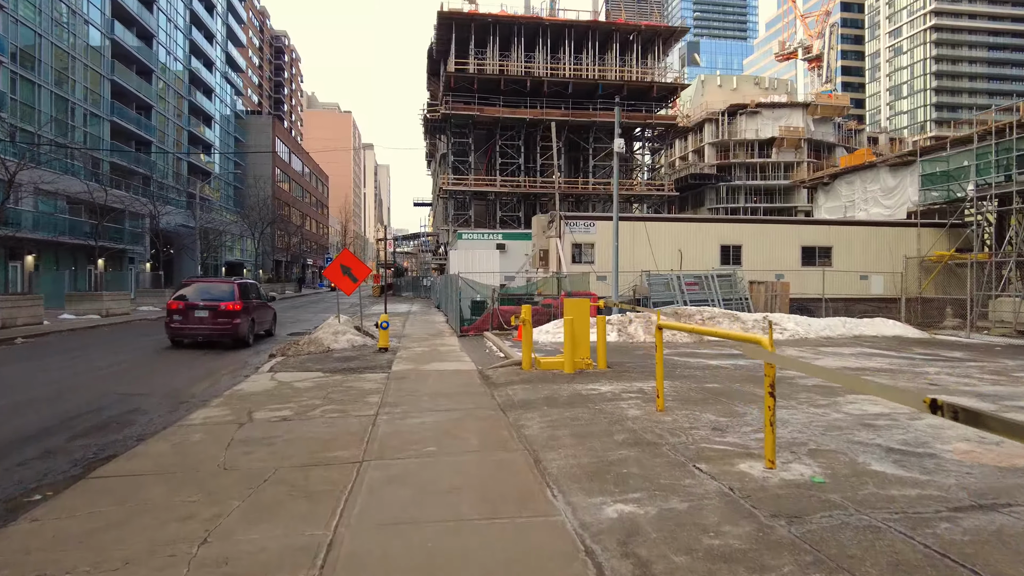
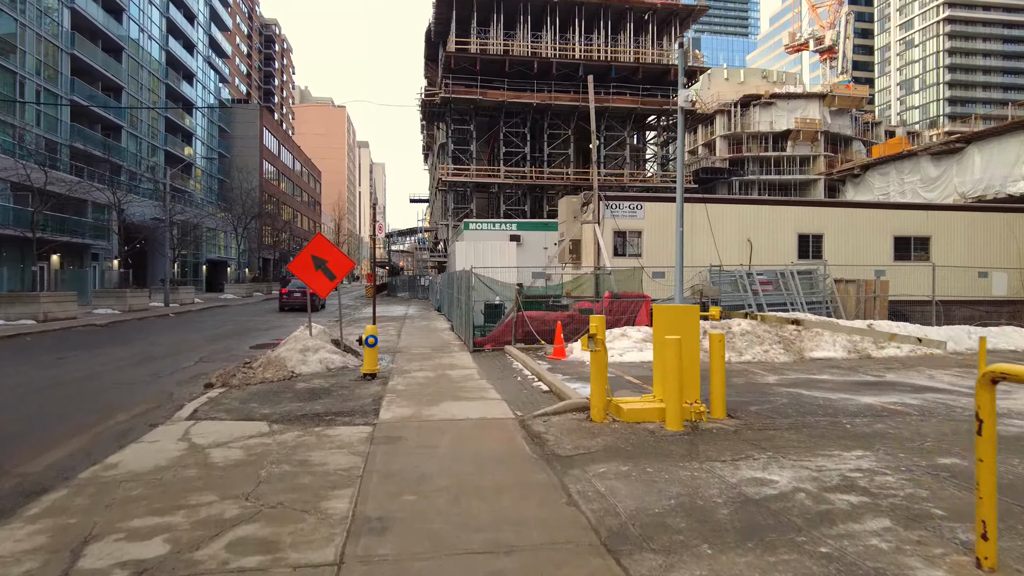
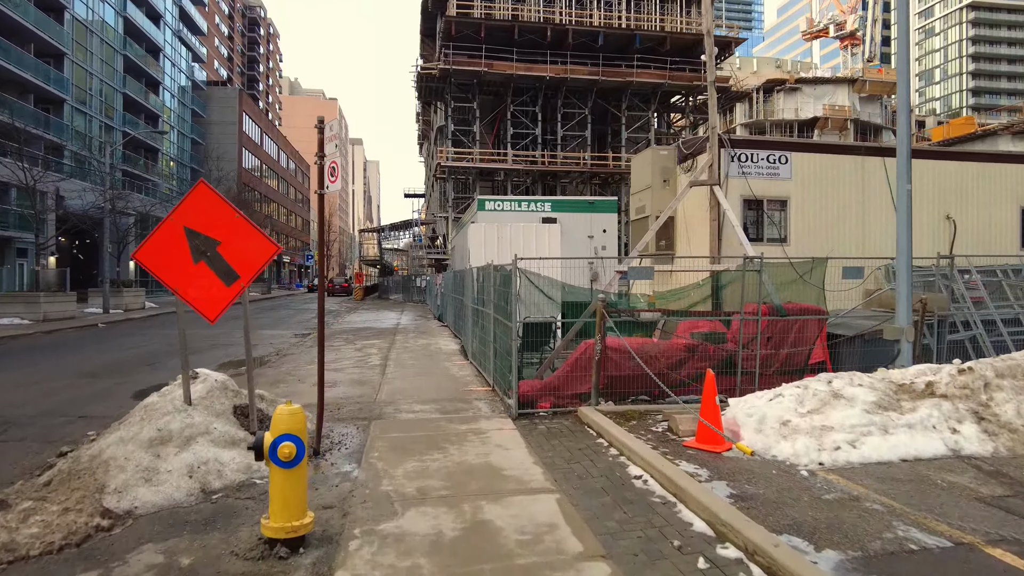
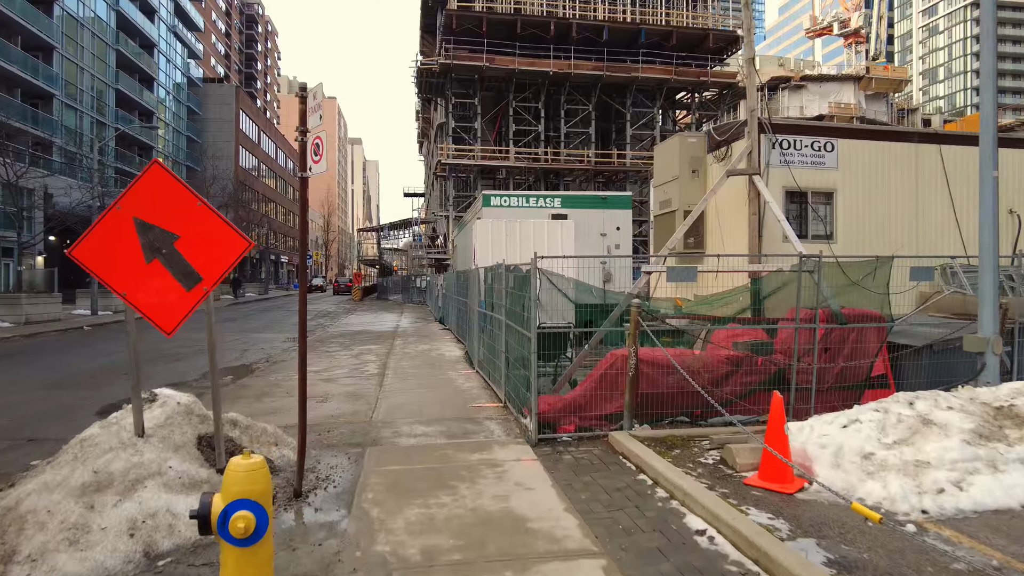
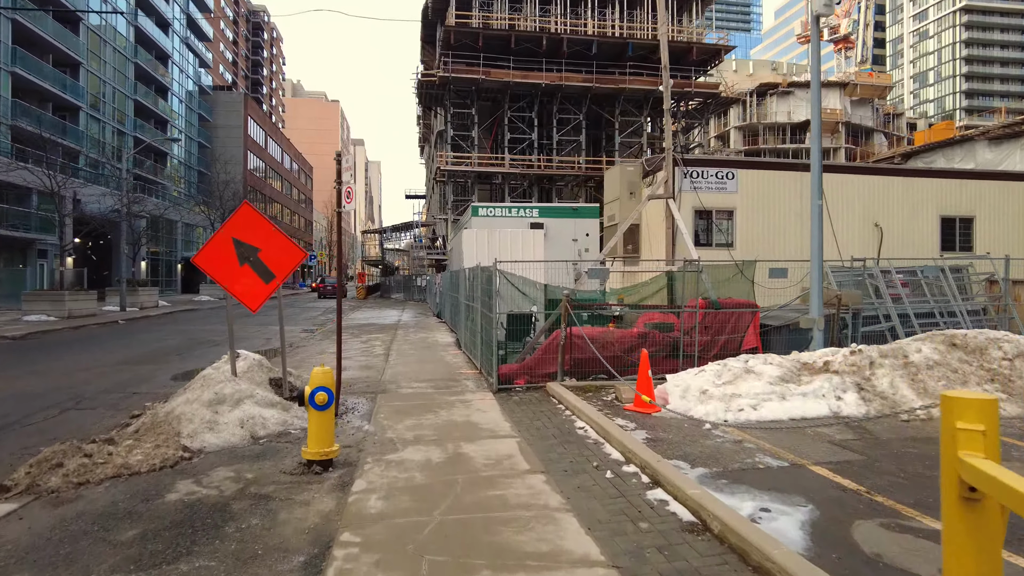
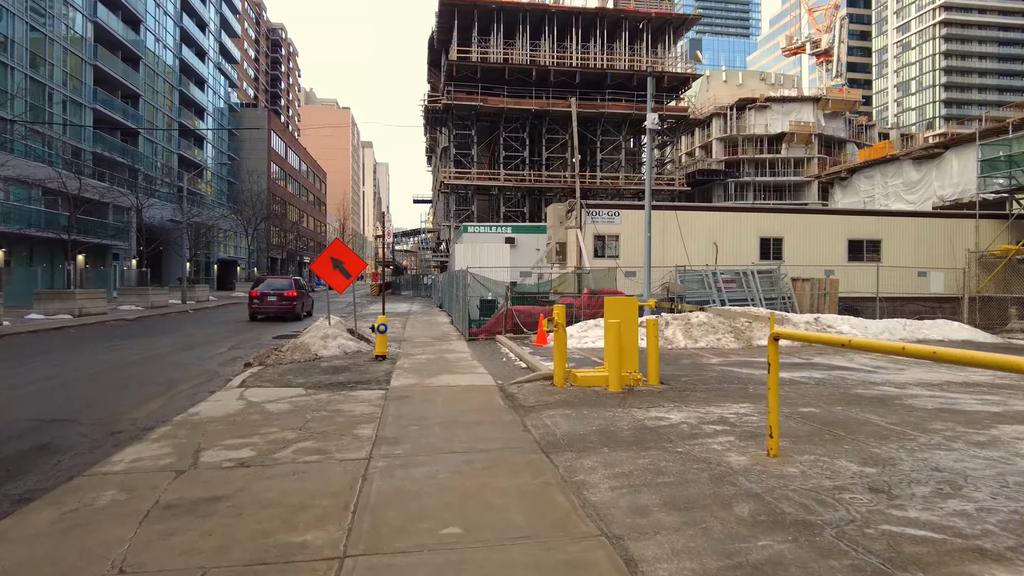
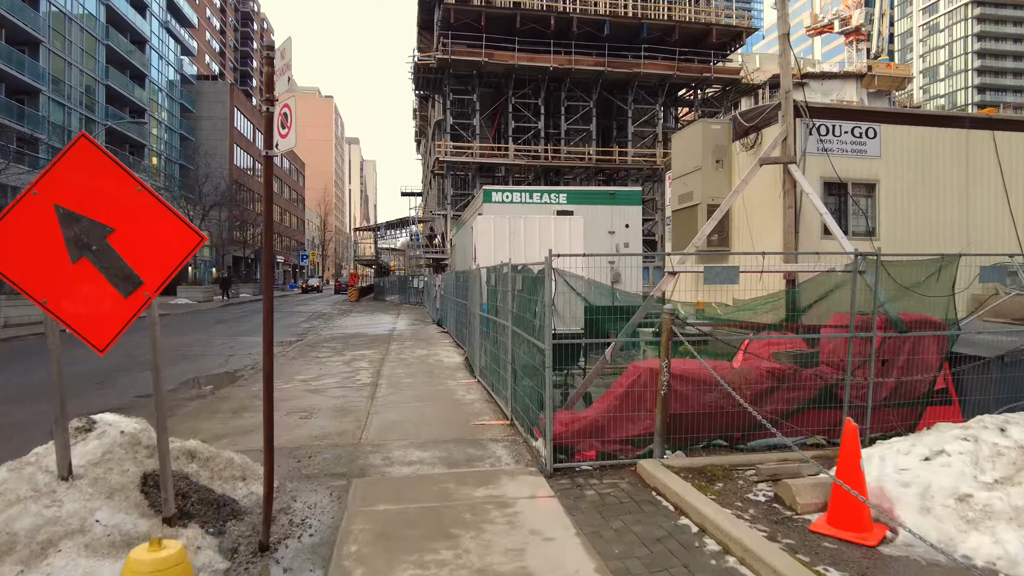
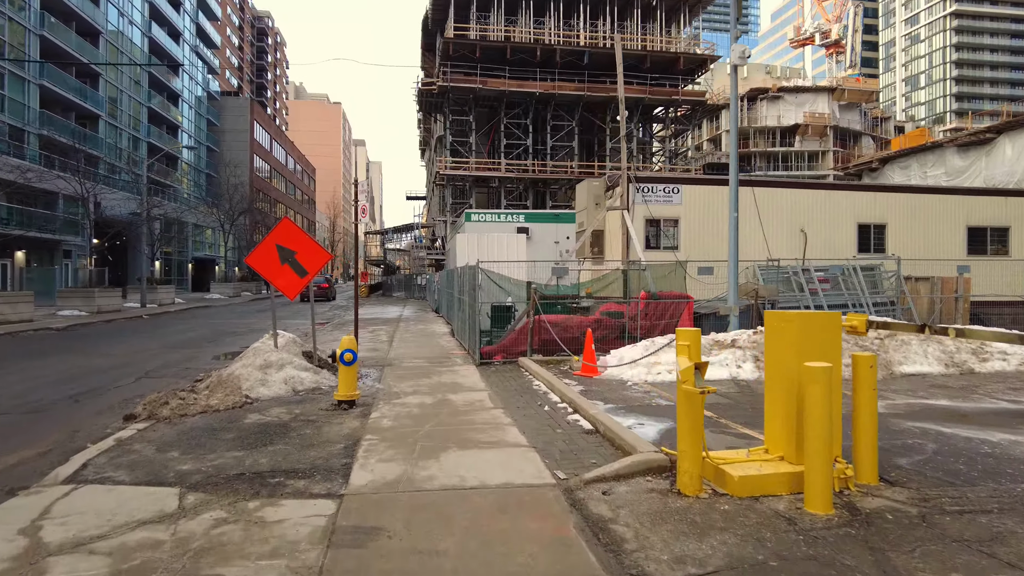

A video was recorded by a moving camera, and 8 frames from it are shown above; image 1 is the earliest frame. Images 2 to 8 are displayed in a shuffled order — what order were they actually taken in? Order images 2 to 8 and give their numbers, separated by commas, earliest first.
6, 2, 8, 5, 3, 4, 7
